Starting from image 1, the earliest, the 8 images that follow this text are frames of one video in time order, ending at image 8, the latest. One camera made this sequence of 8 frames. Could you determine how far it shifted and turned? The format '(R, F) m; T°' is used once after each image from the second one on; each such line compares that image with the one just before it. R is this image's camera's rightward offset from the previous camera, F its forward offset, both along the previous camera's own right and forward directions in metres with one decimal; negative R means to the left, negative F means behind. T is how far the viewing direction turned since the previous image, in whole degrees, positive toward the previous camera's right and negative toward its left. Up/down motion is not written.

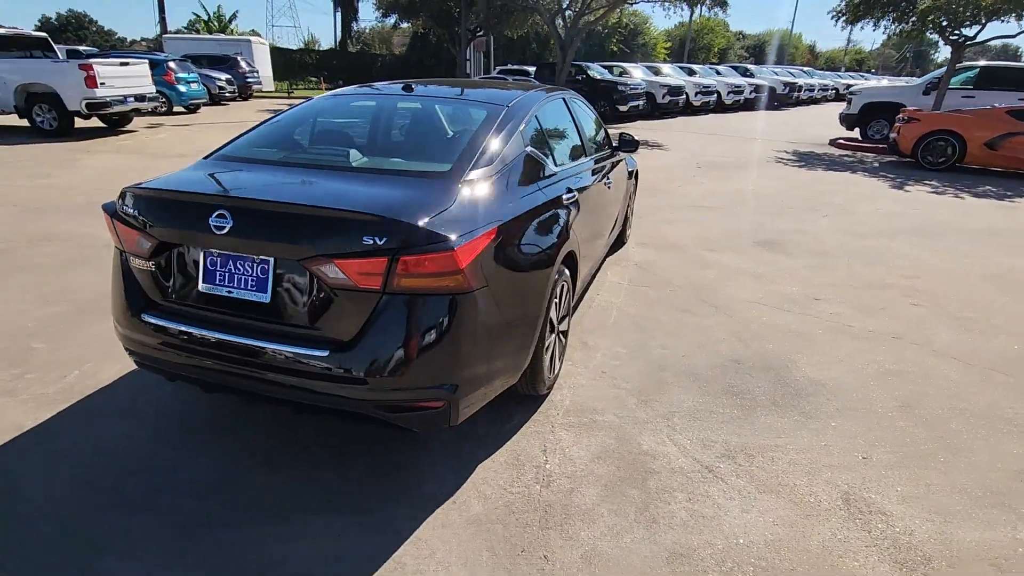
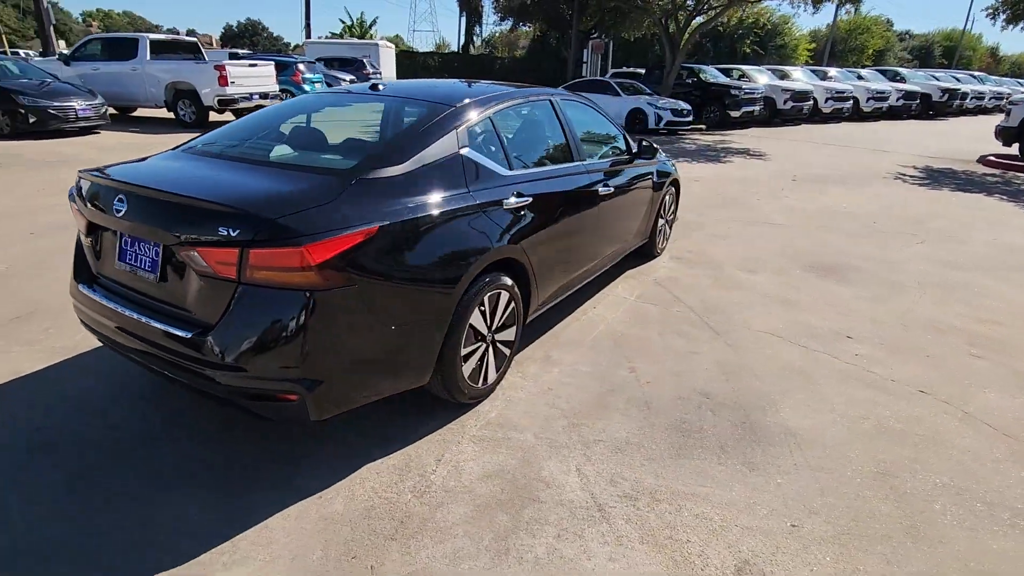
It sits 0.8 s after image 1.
(+1.0, +0.2) m; -12°
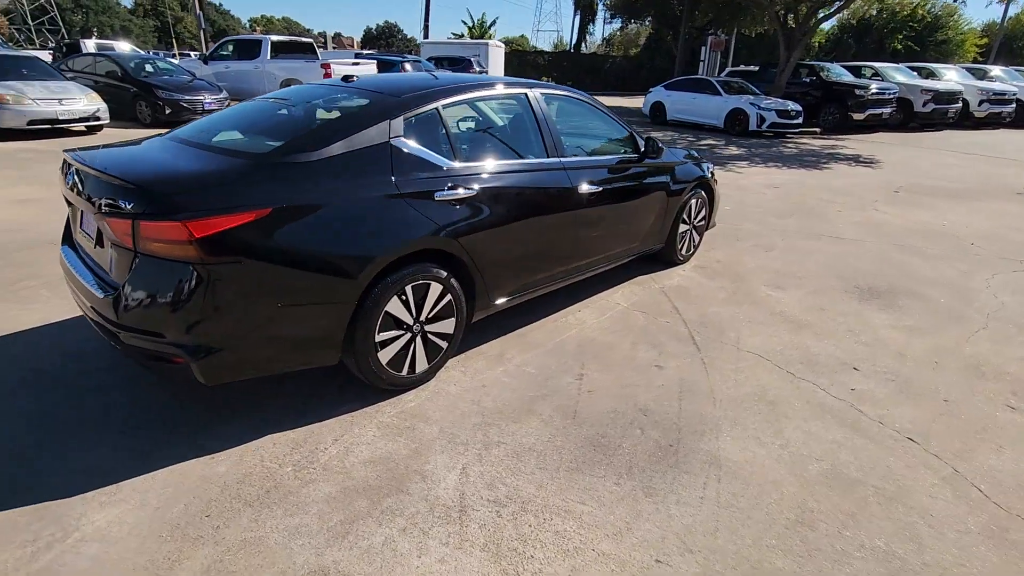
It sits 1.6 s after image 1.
(+1.0, +0.1) m; -11°
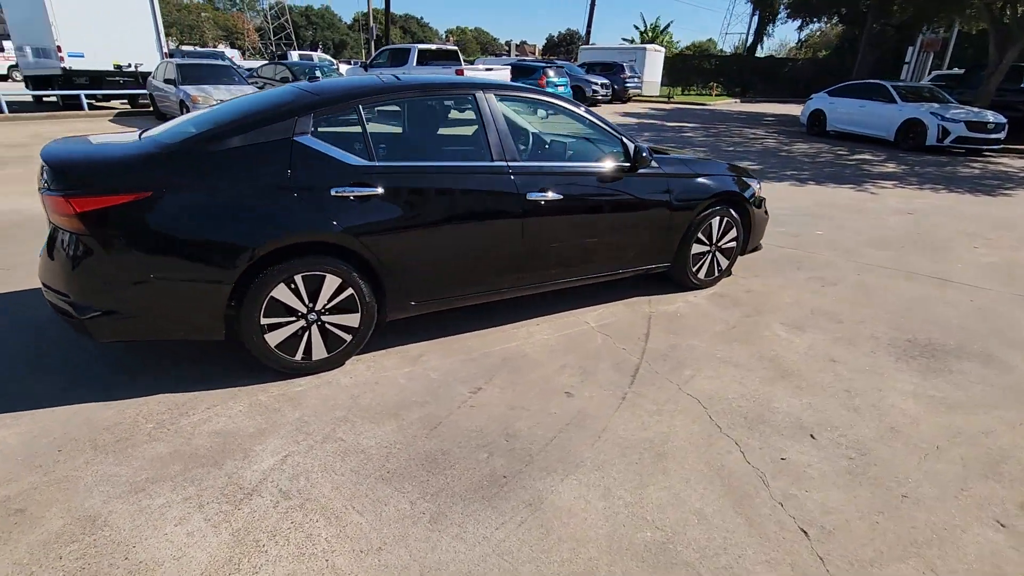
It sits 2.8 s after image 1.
(+1.5, +0.3) m; -16°
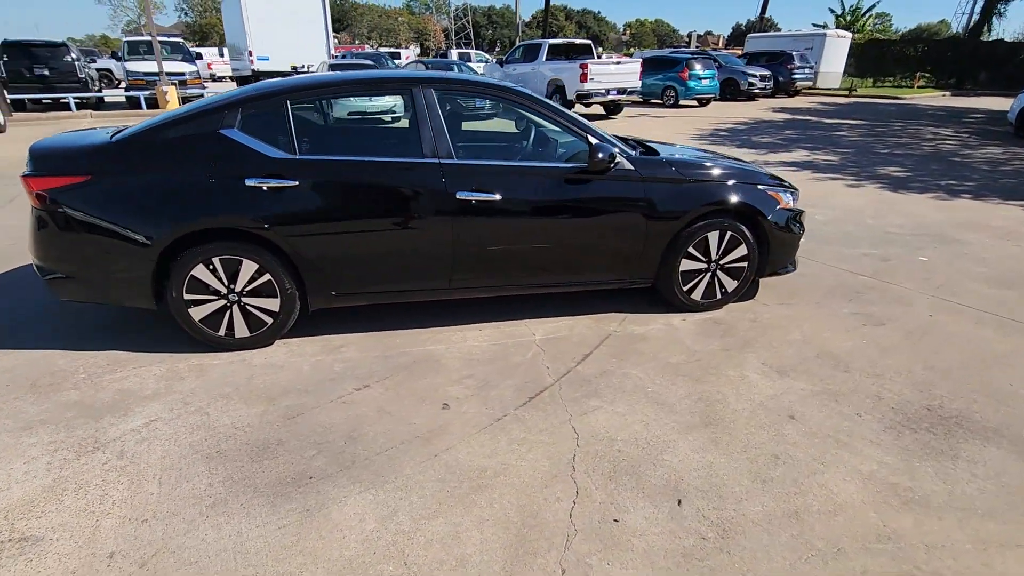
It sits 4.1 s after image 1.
(+1.6, +0.4) m; -16°
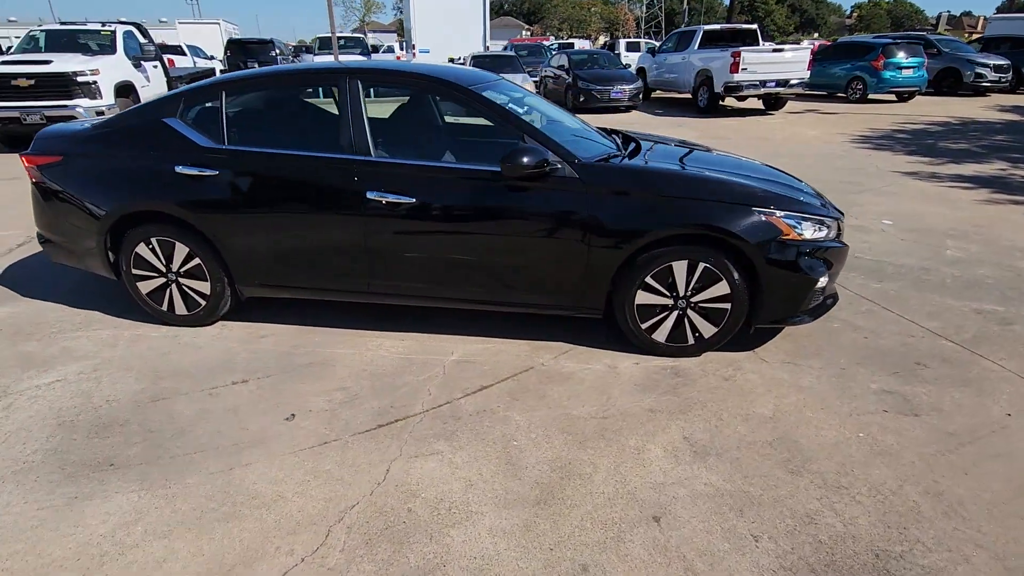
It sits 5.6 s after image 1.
(+1.6, +0.7) m; -18°
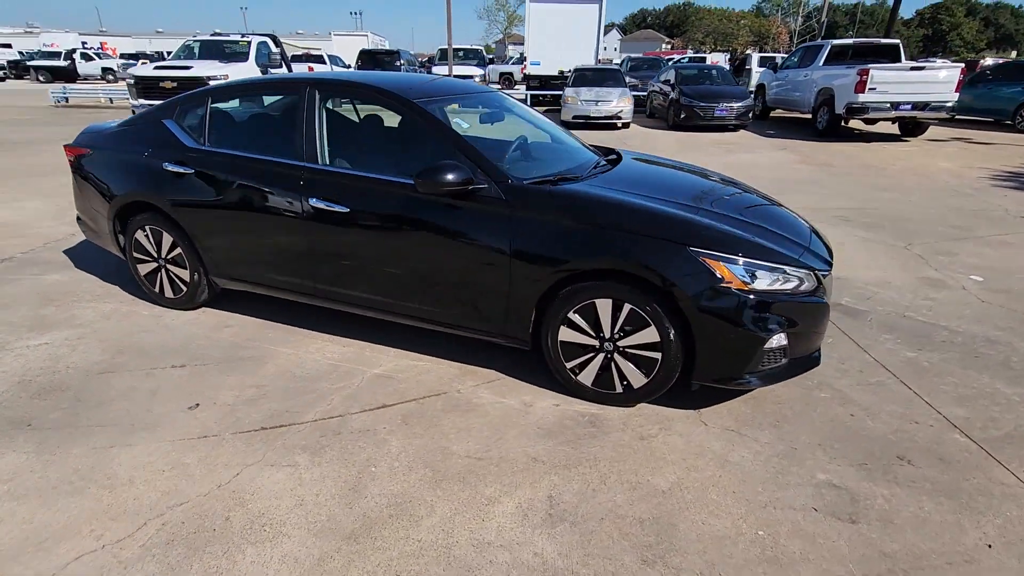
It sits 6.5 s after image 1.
(+1.2, +0.3) m; -12°
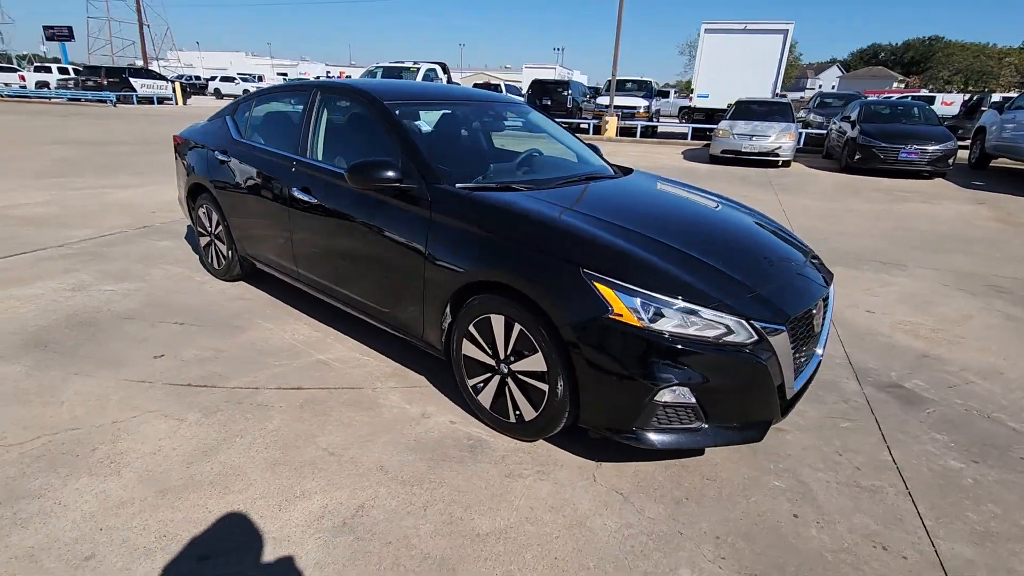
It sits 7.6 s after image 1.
(+1.4, +0.4) m; -18°
